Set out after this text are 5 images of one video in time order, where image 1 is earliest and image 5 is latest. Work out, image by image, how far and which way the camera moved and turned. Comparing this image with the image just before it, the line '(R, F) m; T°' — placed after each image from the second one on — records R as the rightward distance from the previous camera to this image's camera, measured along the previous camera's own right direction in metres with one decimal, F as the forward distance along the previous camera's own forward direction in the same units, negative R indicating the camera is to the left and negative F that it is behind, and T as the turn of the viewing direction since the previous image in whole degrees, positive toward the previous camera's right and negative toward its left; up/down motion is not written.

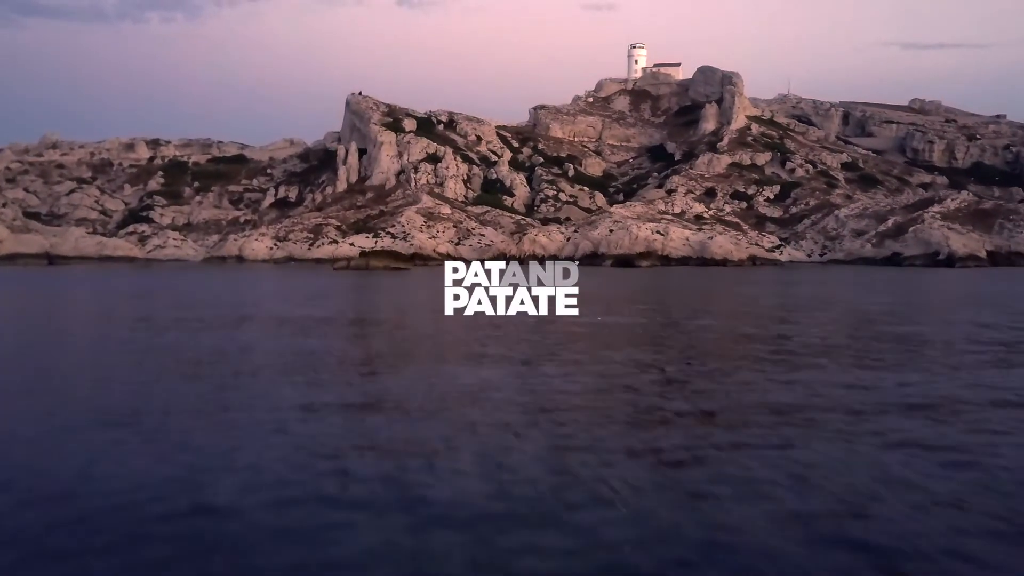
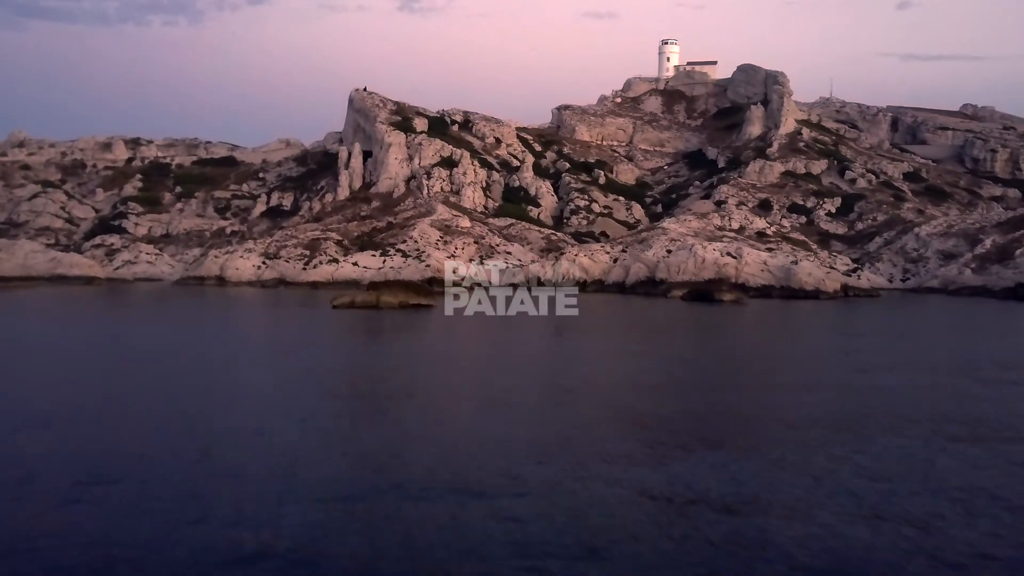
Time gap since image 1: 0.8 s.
(-2.4, +13.8) m; 0°
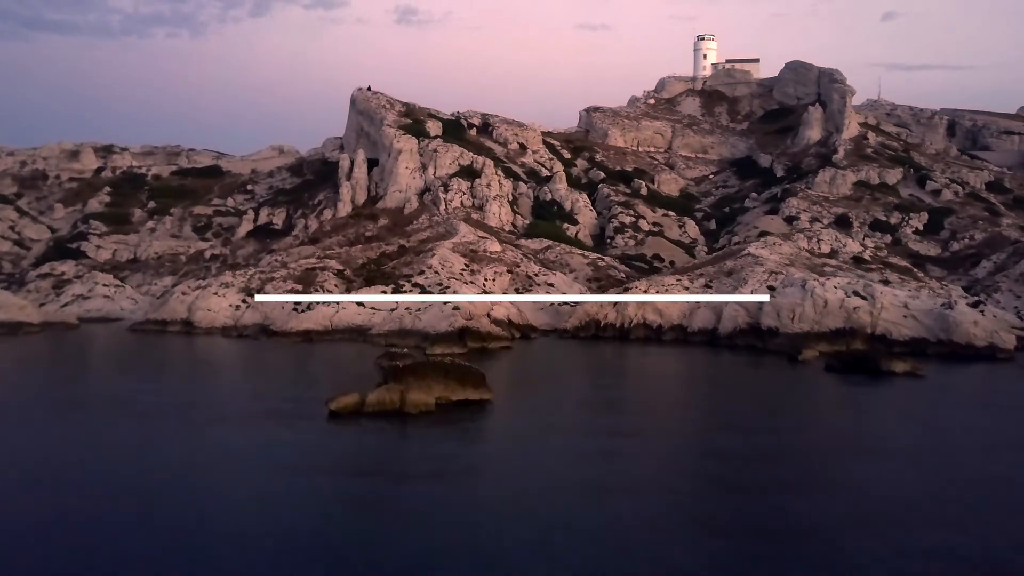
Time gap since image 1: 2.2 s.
(-2.8, +14.9) m; 0°
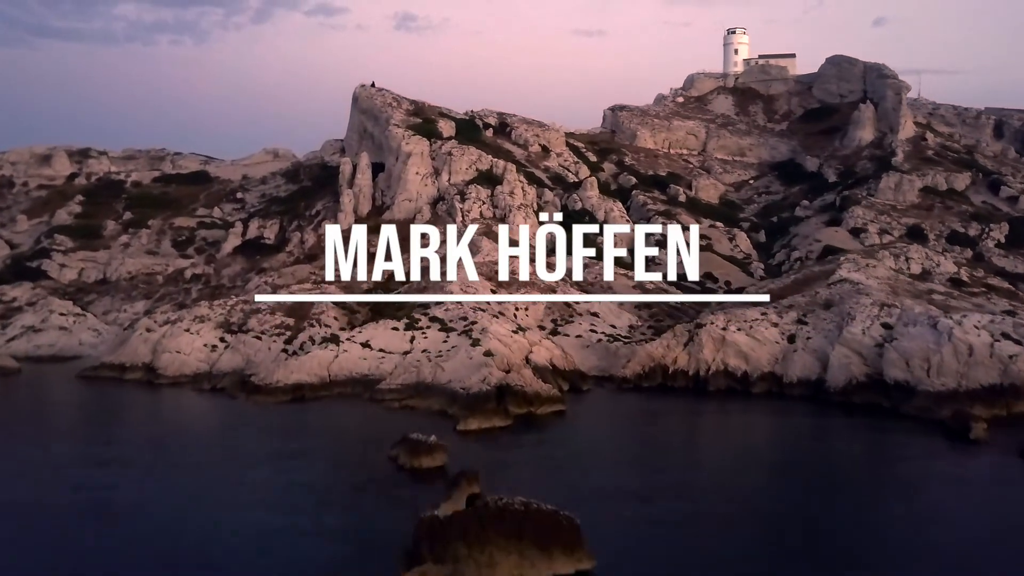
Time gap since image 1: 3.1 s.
(-1.8, +10.3) m; 0°
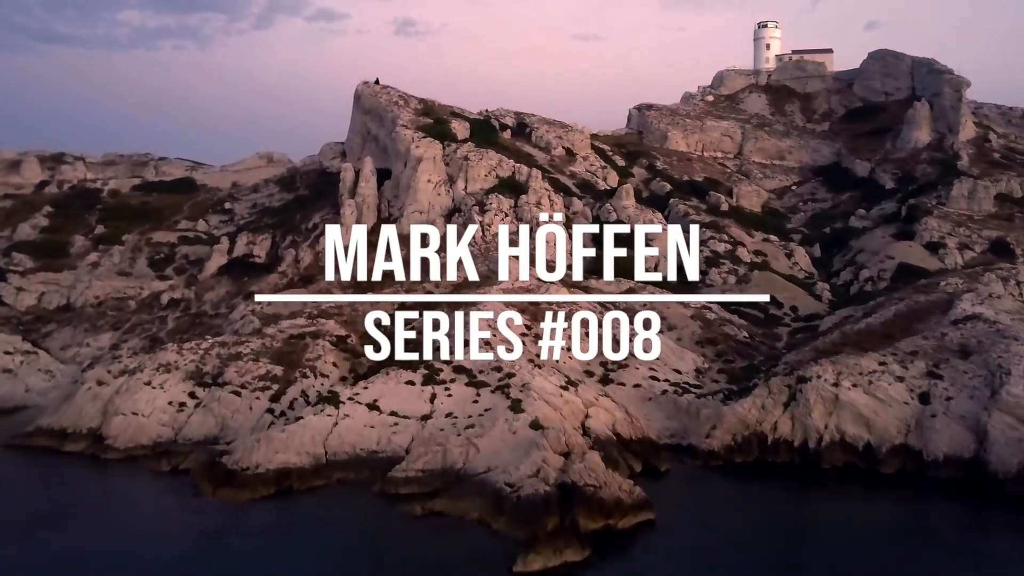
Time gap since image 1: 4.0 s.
(-1.6, +9.1) m; 0°
